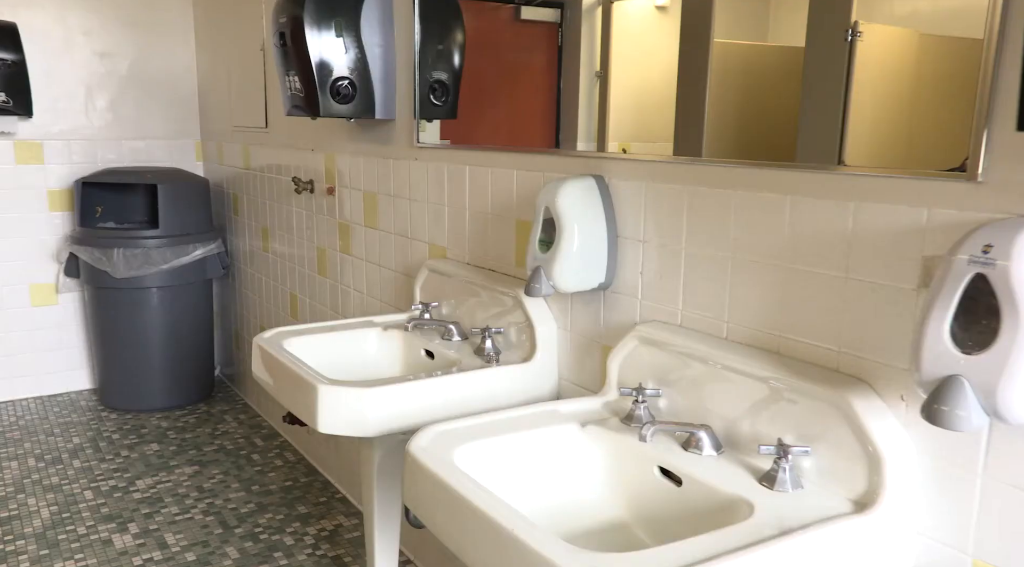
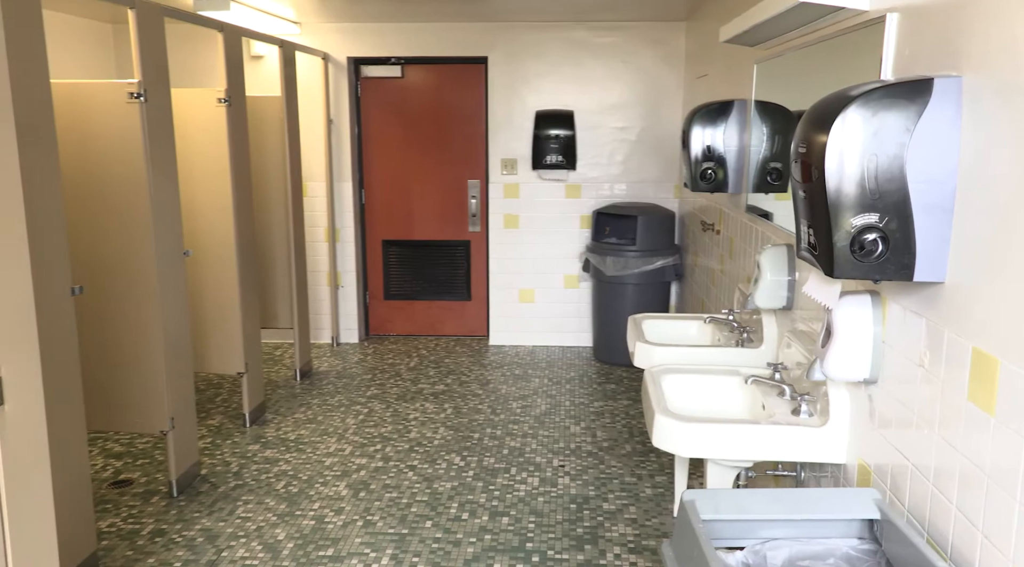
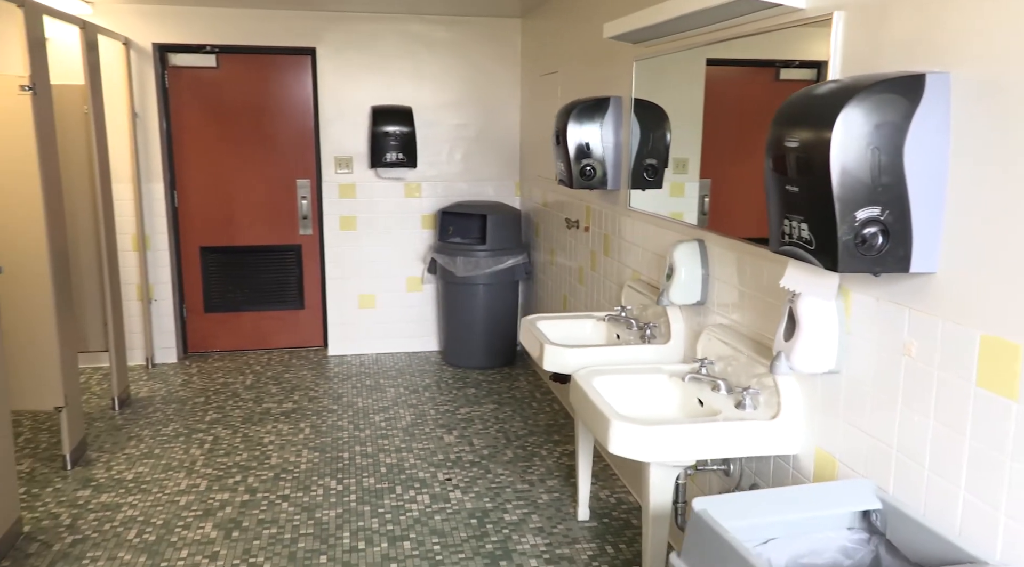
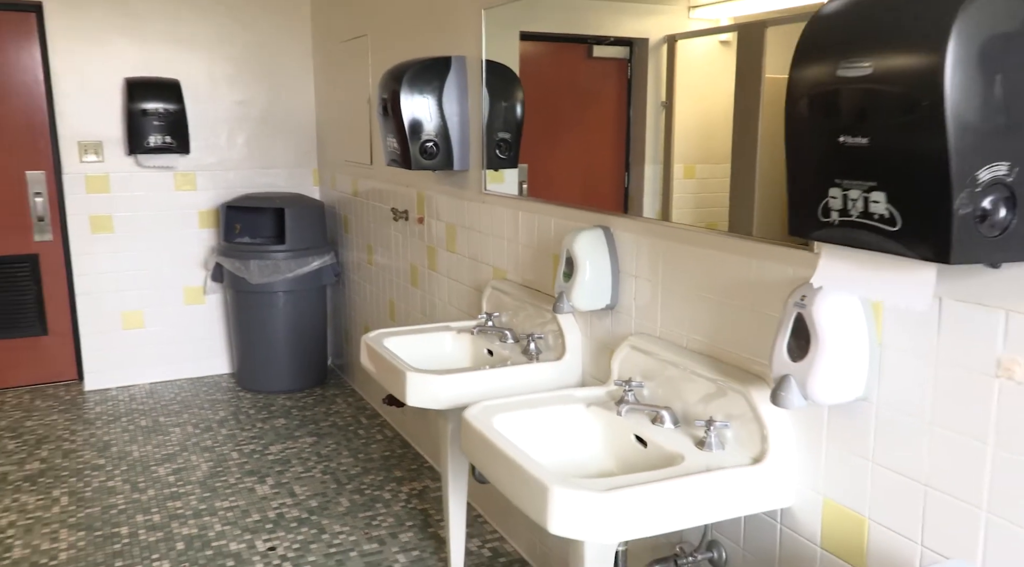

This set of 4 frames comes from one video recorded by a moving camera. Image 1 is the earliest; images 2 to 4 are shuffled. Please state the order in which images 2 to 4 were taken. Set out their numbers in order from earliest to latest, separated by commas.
4, 3, 2
